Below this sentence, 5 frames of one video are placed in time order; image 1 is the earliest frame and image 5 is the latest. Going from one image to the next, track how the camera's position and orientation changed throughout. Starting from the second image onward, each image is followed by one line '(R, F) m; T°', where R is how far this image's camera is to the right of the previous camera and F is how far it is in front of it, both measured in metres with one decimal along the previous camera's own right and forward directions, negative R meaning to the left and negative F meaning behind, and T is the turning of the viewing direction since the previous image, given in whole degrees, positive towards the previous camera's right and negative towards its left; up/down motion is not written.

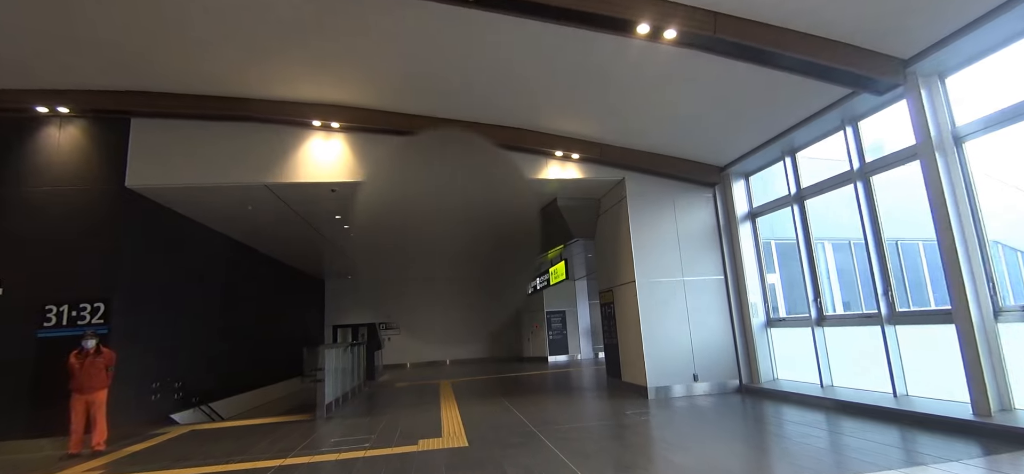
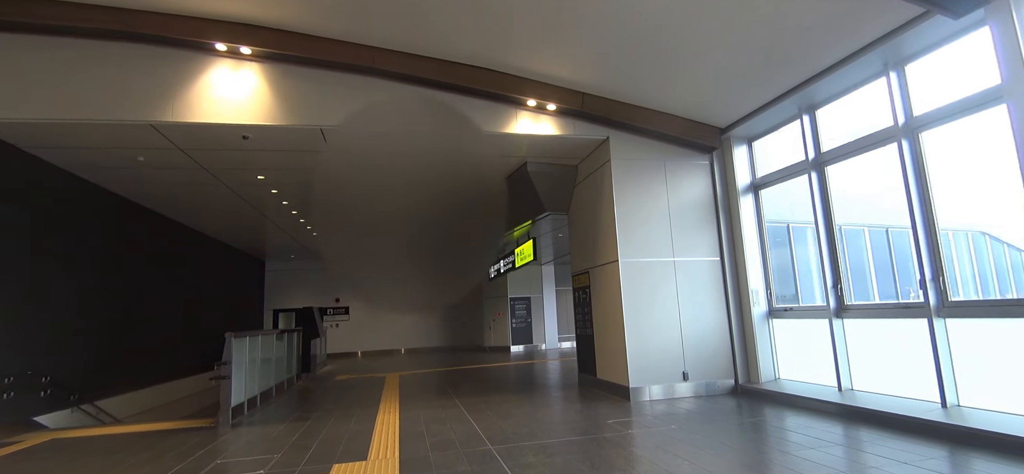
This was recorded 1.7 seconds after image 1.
(+0.1, +1.5) m; +4°
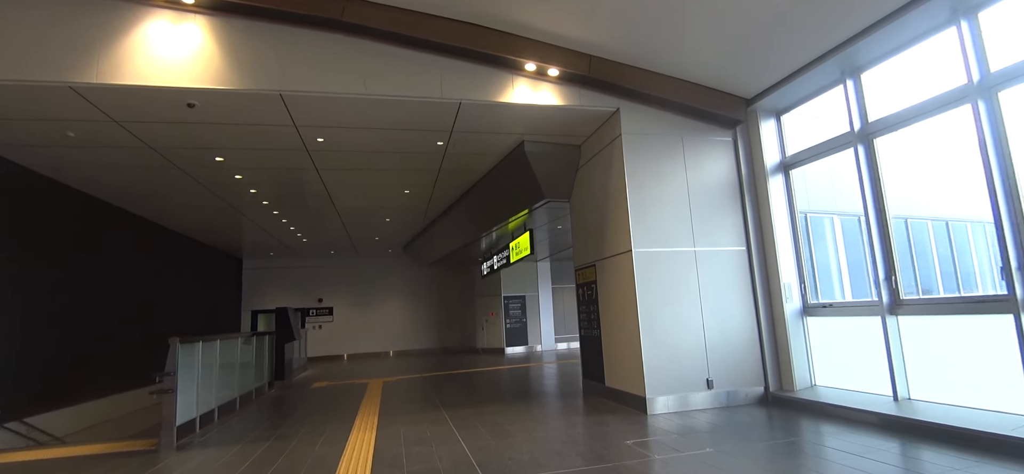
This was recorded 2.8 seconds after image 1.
(-0.1, +0.9) m; +1°
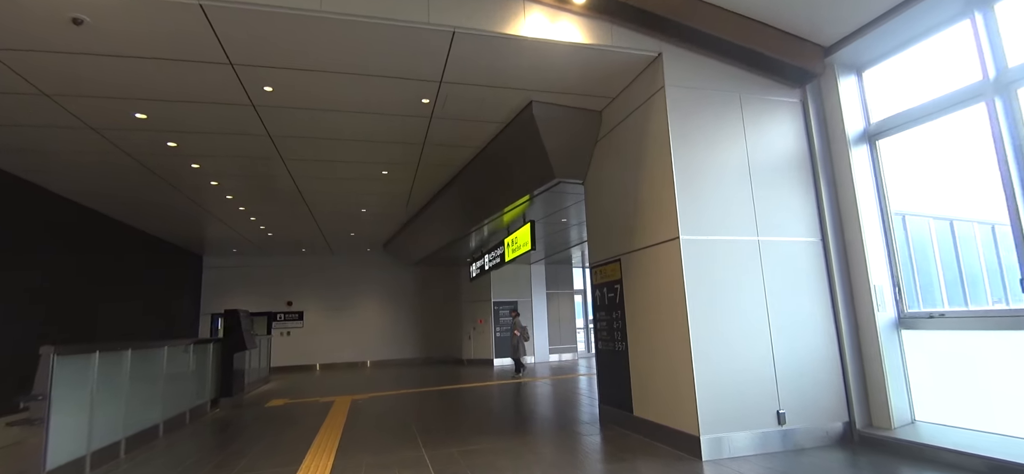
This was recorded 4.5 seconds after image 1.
(-0.2, +1.5) m; +2°
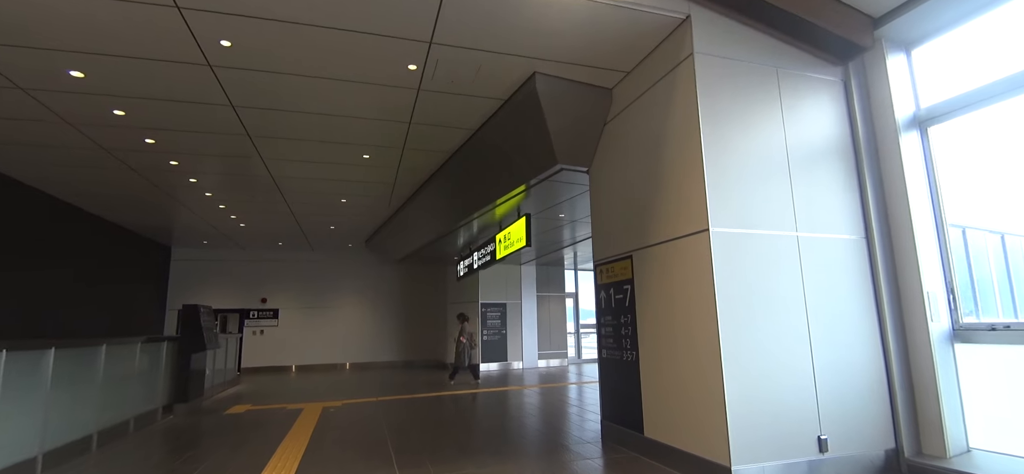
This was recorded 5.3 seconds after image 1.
(-0.1, +0.7) m; +2°
